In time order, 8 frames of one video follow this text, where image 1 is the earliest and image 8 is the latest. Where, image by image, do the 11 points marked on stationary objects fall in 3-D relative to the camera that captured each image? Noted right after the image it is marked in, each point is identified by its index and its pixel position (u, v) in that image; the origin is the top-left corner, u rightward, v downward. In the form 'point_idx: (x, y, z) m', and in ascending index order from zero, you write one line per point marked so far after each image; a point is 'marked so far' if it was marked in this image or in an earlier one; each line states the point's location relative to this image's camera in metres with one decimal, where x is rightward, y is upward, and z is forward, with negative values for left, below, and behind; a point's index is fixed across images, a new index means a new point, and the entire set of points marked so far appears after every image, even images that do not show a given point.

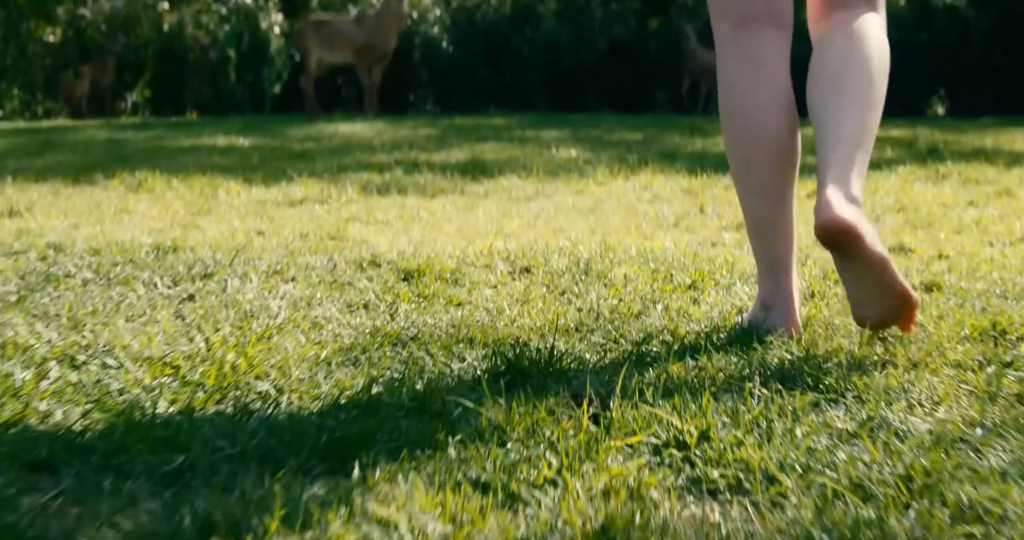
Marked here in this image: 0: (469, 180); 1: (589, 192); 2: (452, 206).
0: (-0.2, +0.4, +5.6) m
1: (+0.3, +0.3, +5.1) m
2: (-0.2, +0.2, +4.6) m
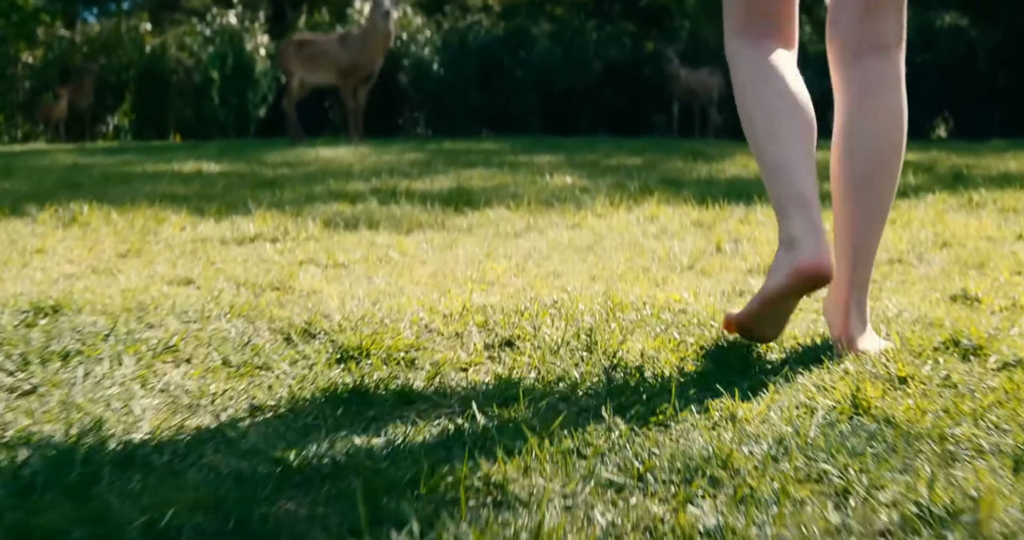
0: (-0.2, +0.2, +4.9) m
1: (+0.3, +0.1, +4.4) m
2: (-0.3, +0.1, +3.9) m
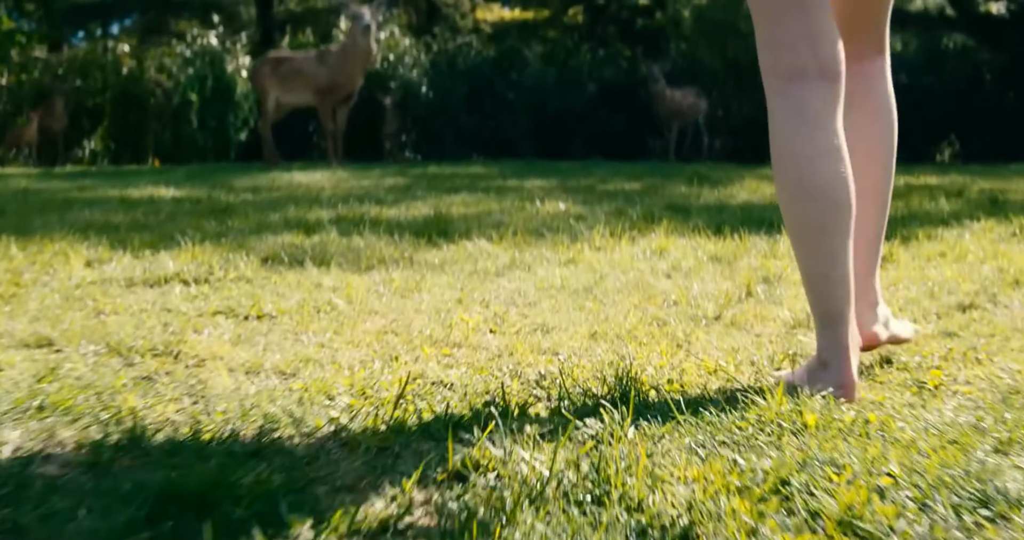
0: (-0.3, +0.1, +4.1) m
1: (+0.2, 0.0, +3.7) m
2: (-0.3, 0.0, +3.1) m
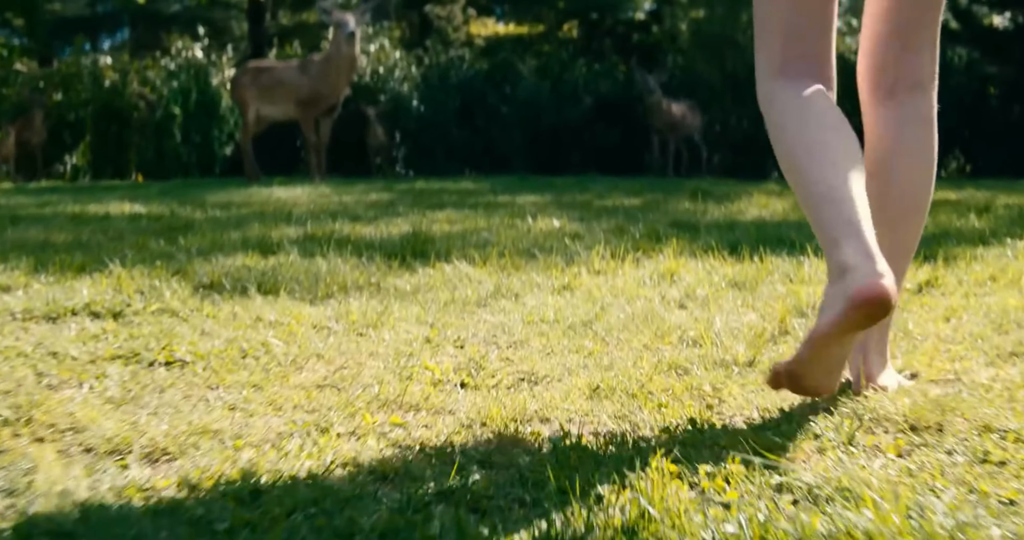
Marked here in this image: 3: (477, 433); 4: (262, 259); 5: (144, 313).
0: (-0.3, 0.0, +3.6) m
1: (+0.2, -0.1, +3.1) m
2: (-0.4, -0.1, +2.6) m
3: (0.0, -0.2, +1.6) m
4: (-0.8, 0.0, +3.8) m
5: (-0.8, -0.1, +2.6) m
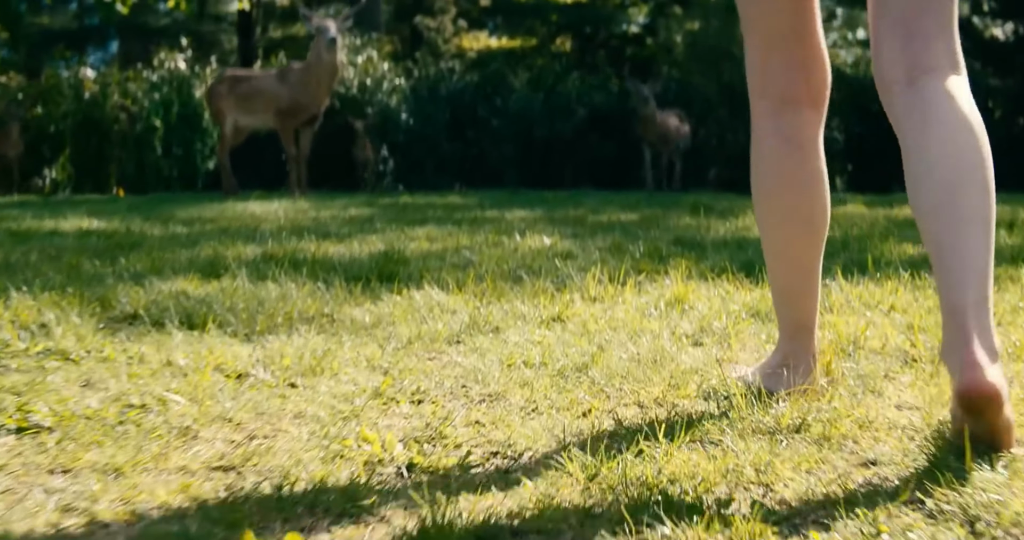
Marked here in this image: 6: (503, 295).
0: (-0.4, -0.1, +3.0) m
1: (+0.1, -0.1, +2.6) m
2: (-0.4, -0.2, +2.0) m
3: (-0.1, -0.2, +1.0) m
4: (-0.8, 0.0, +3.3) m
5: (-0.8, -0.1, +2.1) m
6: (0.0, -0.1, +3.0) m
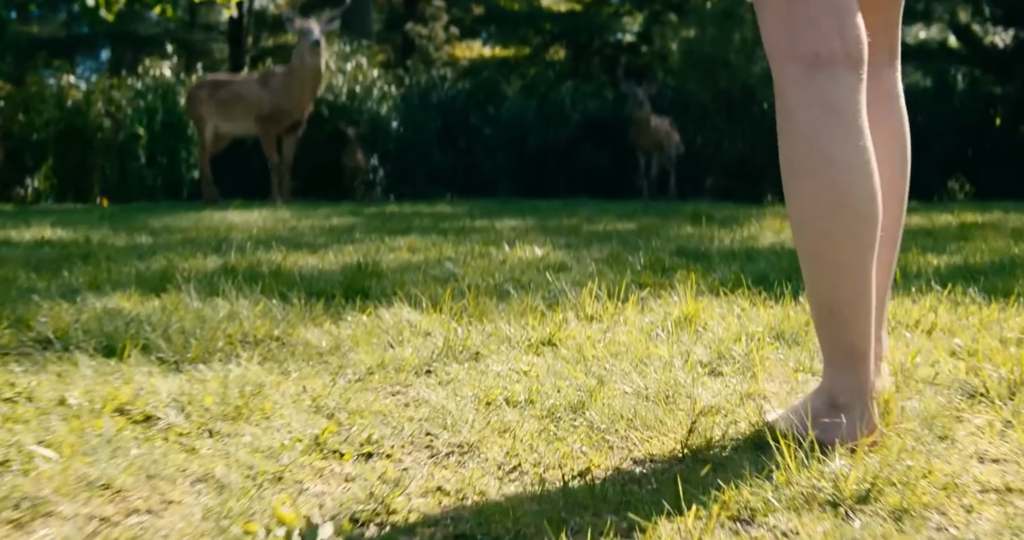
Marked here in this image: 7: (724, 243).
0: (-0.4, -0.1, +2.6) m
1: (+0.1, -0.1, +2.2) m
2: (-0.4, -0.2, +1.6) m
3: (-0.1, -0.3, +0.6) m
4: (-0.8, -0.1, +2.8) m
5: (-0.8, -0.2, +1.7) m
6: (-0.1, -0.1, +2.6) m
7: (+0.8, +0.1, +4.9) m
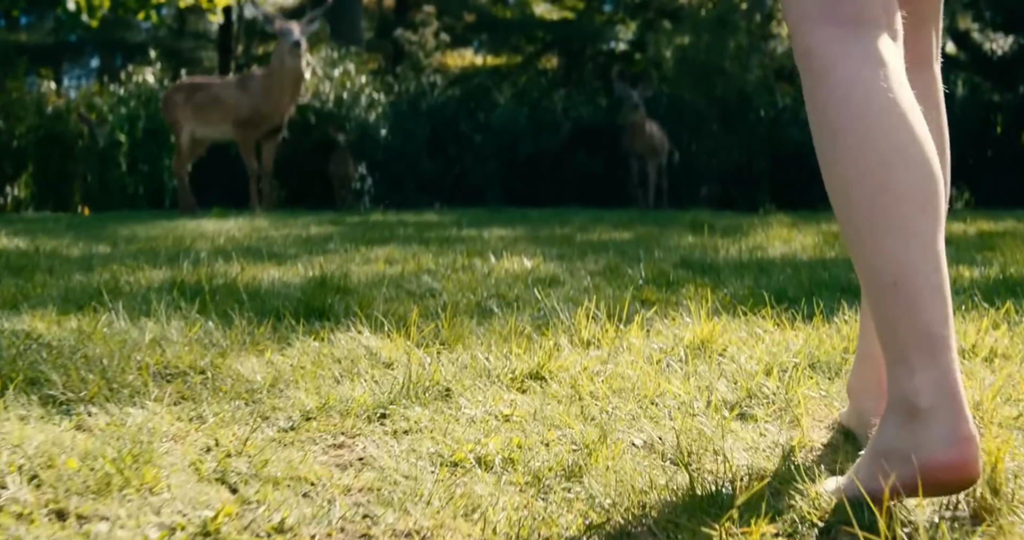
0: (-0.4, -0.1, +2.2) m
1: (+0.1, -0.2, +1.7) m
2: (-0.5, -0.2, +1.2) m
3: (-0.1, -0.3, +0.2) m
4: (-0.9, -0.1, +2.4) m
5: (-0.9, -0.2, +1.2) m
6: (-0.1, -0.1, +2.2) m
7: (+0.8, +0.1, +4.5) m
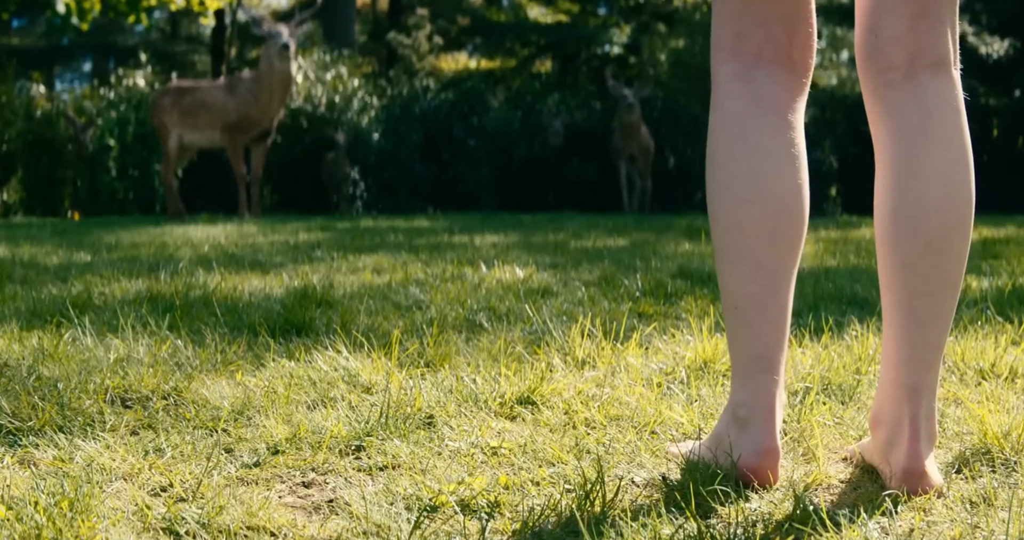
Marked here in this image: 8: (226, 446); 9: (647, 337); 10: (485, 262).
0: (-0.5, -0.1, +2.1) m
1: (+0.1, -0.2, +1.6) m
2: (-0.5, -0.2, +1.1) m
3: (-0.1, -0.3, +0.1) m
4: (-0.9, -0.1, +2.3) m
5: (-0.9, -0.2, +1.1) m
6: (-0.1, -0.1, +2.0) m
7: (+0.8, 0.0, +4.3) m
8: (-0.3, -0.2, +1.5) m
9: (+0.2, -0.1, +2.3) m
10: (-0.1, 0.0, +4.4) m
